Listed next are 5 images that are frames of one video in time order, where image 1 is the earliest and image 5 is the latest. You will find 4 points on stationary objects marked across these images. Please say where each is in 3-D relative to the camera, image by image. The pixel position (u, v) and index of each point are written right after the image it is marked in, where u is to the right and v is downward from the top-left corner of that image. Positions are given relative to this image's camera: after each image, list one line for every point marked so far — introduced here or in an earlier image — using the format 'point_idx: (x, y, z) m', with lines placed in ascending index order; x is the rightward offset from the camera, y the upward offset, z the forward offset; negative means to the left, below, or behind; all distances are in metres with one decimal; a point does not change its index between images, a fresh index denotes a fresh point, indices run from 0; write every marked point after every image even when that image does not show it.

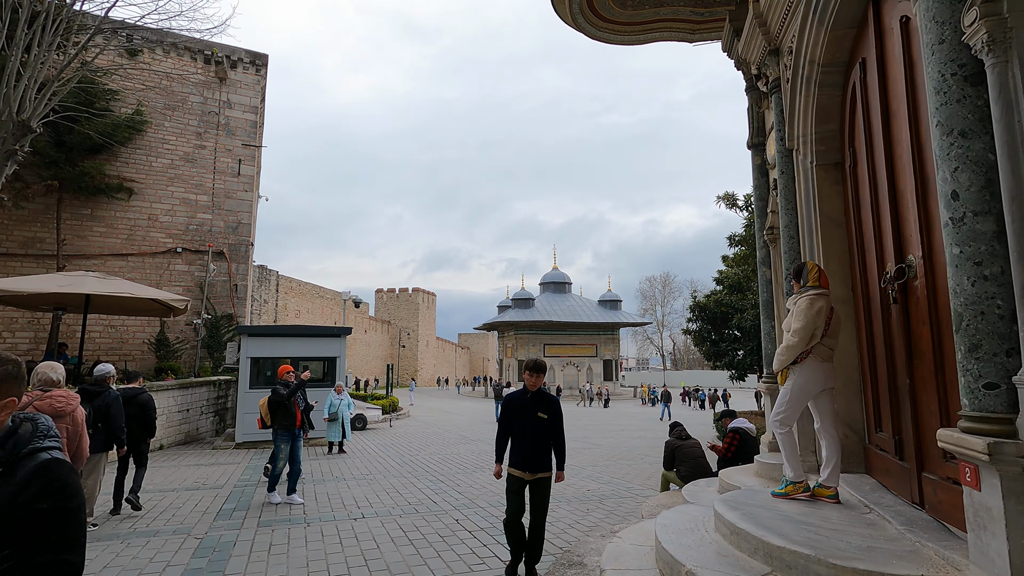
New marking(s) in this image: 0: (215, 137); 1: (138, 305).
0: (-9.5, +4.8, +17.0) m
1: (-9.5, -0.4, +13.6) m
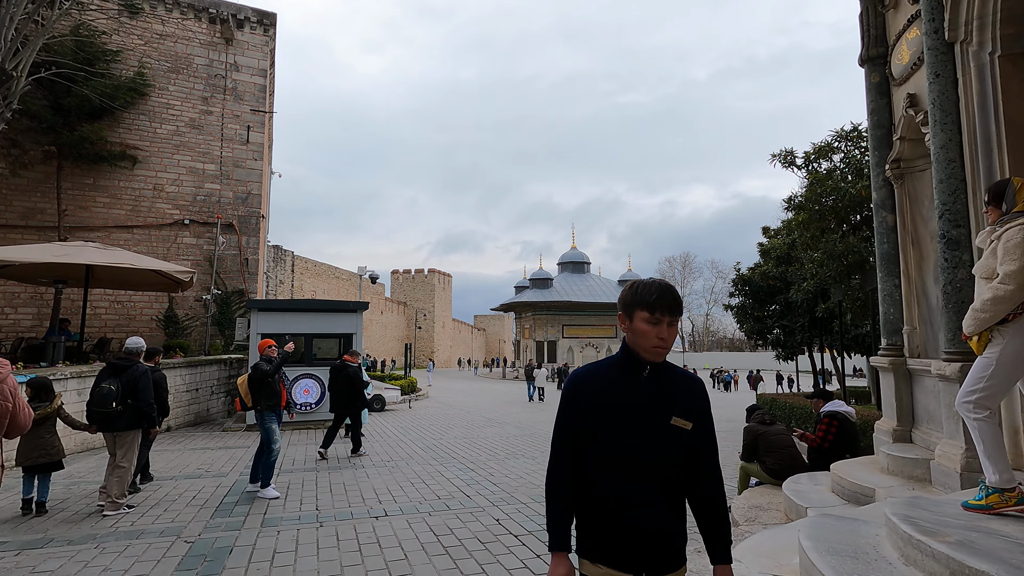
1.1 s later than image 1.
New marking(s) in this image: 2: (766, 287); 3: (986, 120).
0: (-8.7, +5.6, +16.1) m
1: (-8.8, +0.2, +12.8) m
2: (+6.5, 0.0, +13.7) m
3: (+2.9, +1.0, +3.3) m
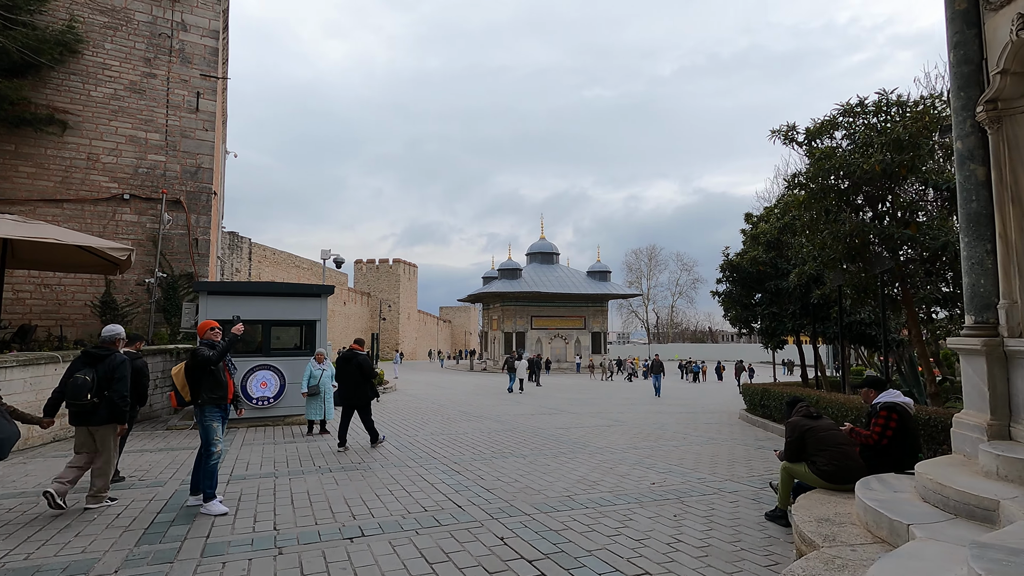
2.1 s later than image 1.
0: (-9.3, +6.0, +14.5) m
1: (-9.2, +0.6, +11.2) m
2: (+6.0, +0.3, +13.2) m
3: (+3.1, +1.2, +2.5) m
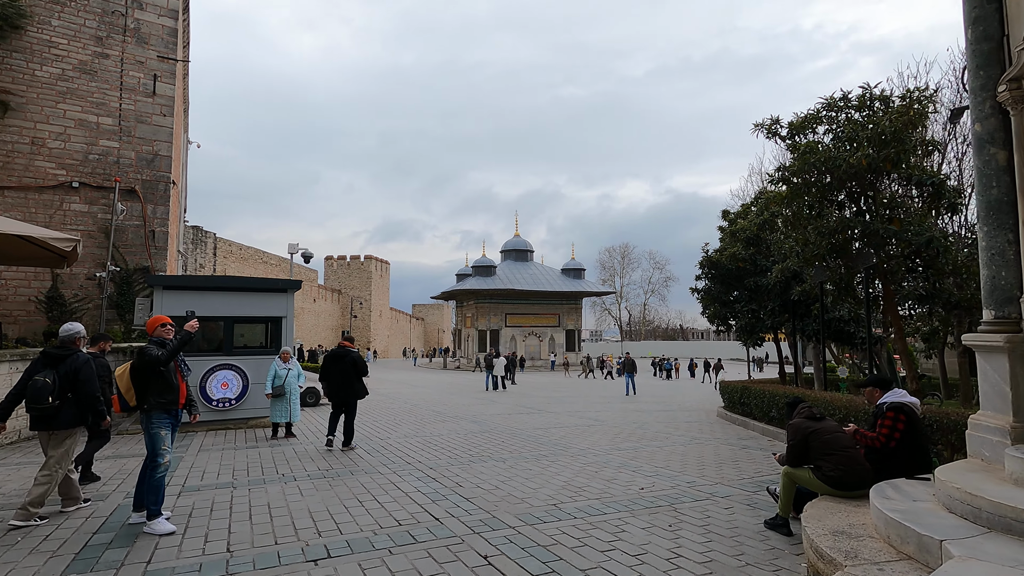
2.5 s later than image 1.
0: (-9.9, +6.2, +13.5) m
1: (-9.7, +0.8, +10.4) m
2: (+5.4, +0.4, +13.0) m
3: (+3.0, +1.3, +2.3) m
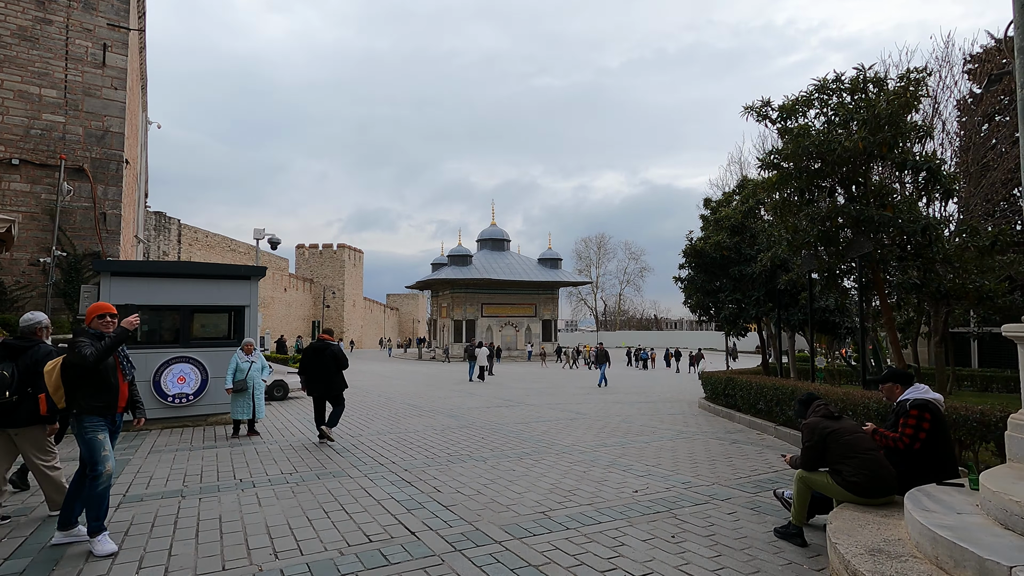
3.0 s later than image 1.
0: (-10.4, +6.5, +12.4) m
1: (-10.0, +1.0, +9.4) m
2: (+4.9, +0.7, +12.8) m
3: (+3.1, +1.3, +1.9) m
